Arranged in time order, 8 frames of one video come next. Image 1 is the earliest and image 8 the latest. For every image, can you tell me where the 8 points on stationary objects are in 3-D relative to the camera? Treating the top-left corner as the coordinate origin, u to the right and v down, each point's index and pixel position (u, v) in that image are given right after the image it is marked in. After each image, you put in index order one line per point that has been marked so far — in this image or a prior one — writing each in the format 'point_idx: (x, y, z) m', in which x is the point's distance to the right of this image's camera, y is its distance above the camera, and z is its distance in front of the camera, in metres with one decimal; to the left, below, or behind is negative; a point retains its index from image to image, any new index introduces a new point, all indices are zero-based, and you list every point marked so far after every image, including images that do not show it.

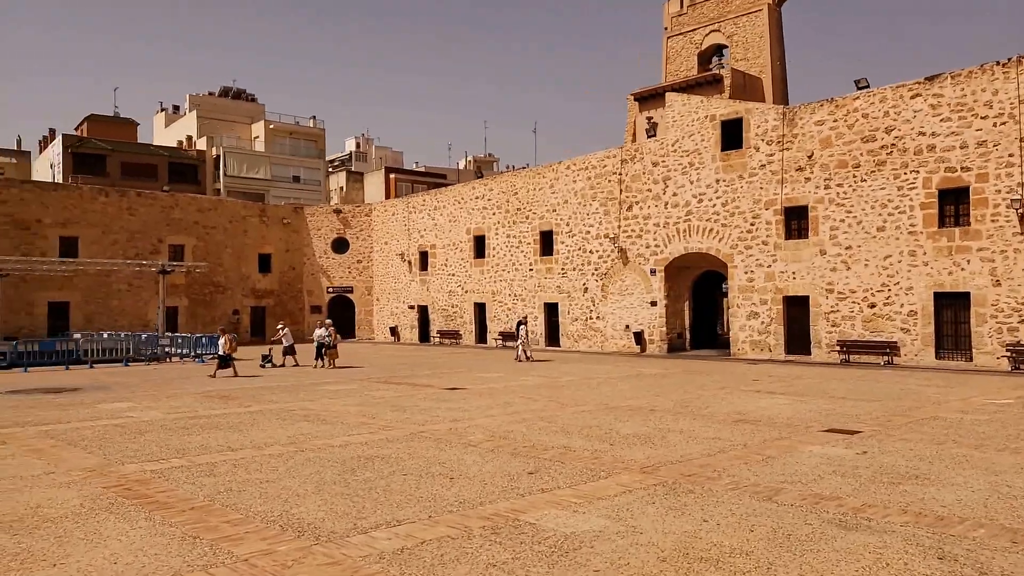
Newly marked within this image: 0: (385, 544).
0: (-0.8, -1.6, +5.1) m
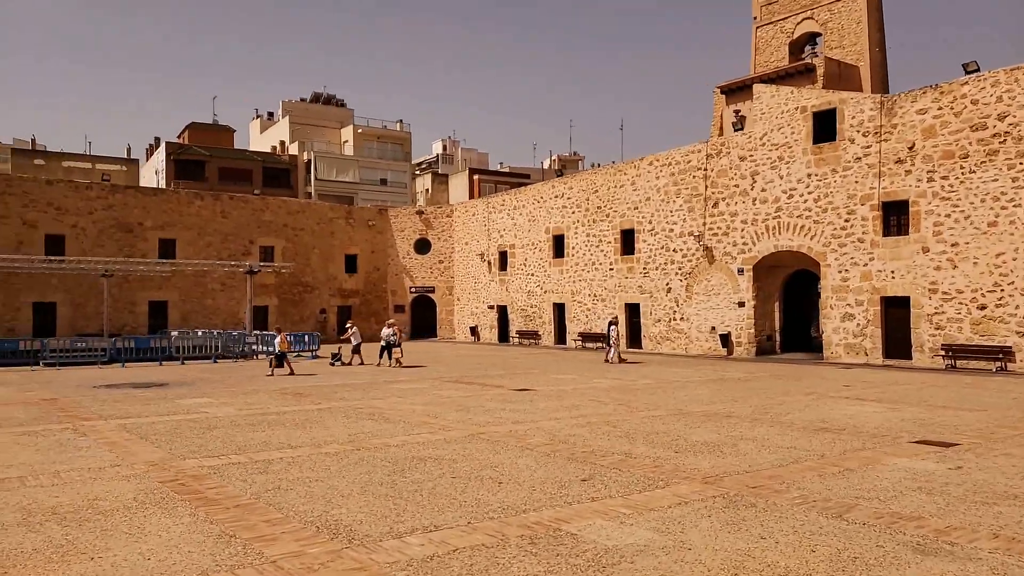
0: (-0.6, -1.6, +4.9) m
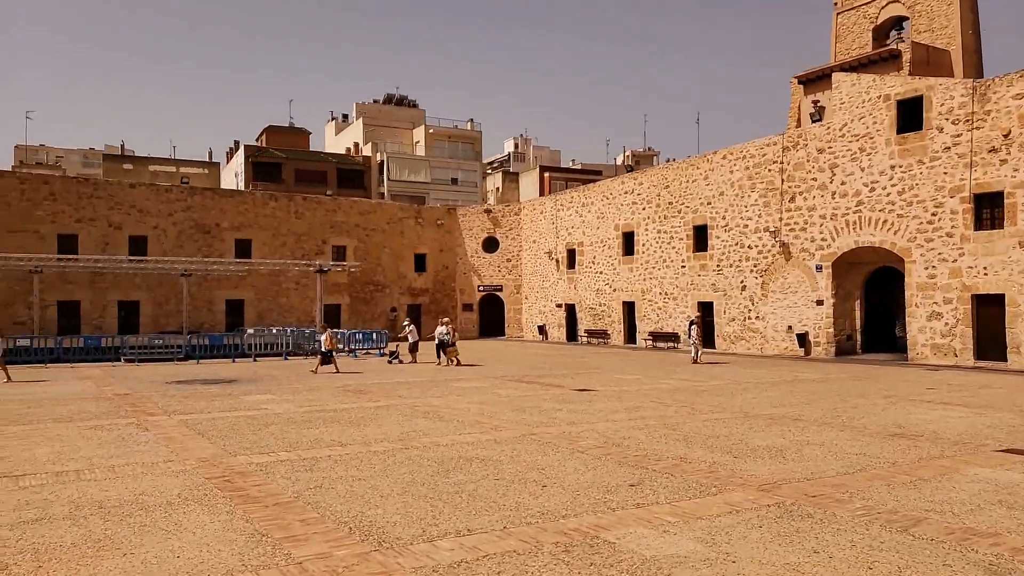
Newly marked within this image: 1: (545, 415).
0: (-0.4, -1.6, +4.8) m
1: (+0.5, -1.7, +10.8) m
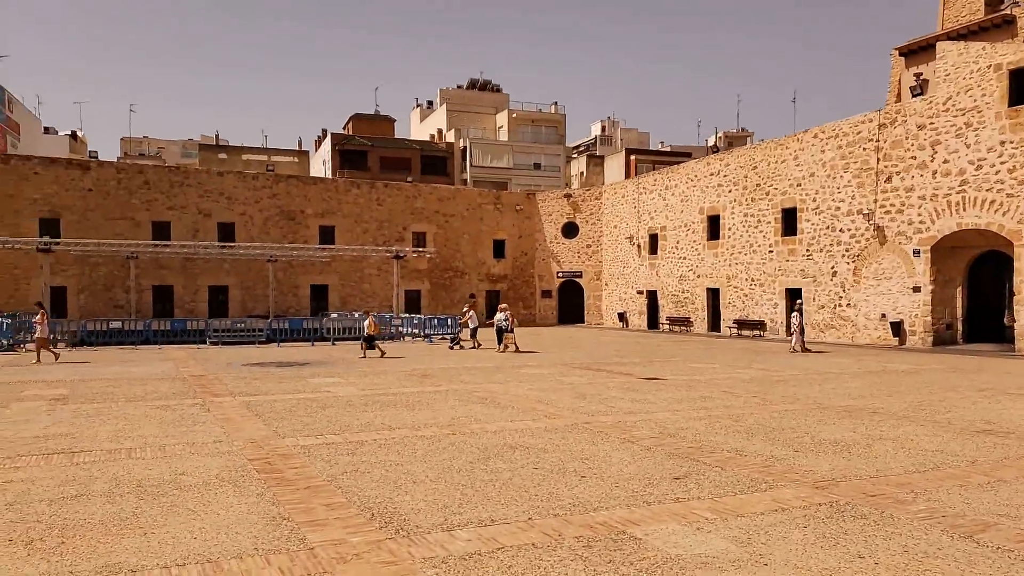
0: (-0.3, -1.5, +4.7) m
1: (+1.2, -1.5, +10.6) m
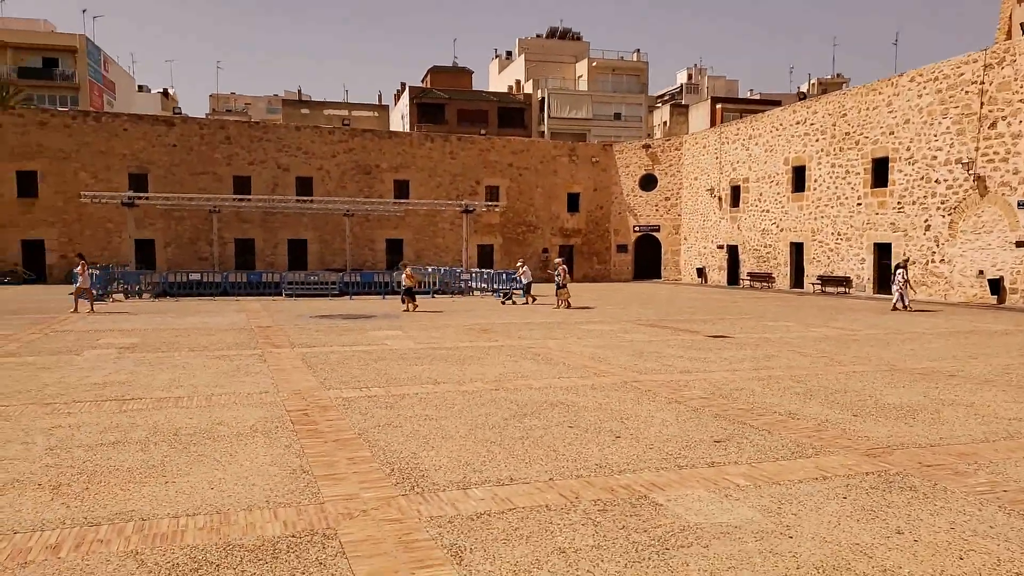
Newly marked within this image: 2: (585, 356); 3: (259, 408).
0: (-0.2, -1.3, +4.5) m
1: (+1.9, -0.9, +10.3) m
2: (+1.0, -0.9, +10.5) m
3: (-2.2, -1.0, +6.9) m
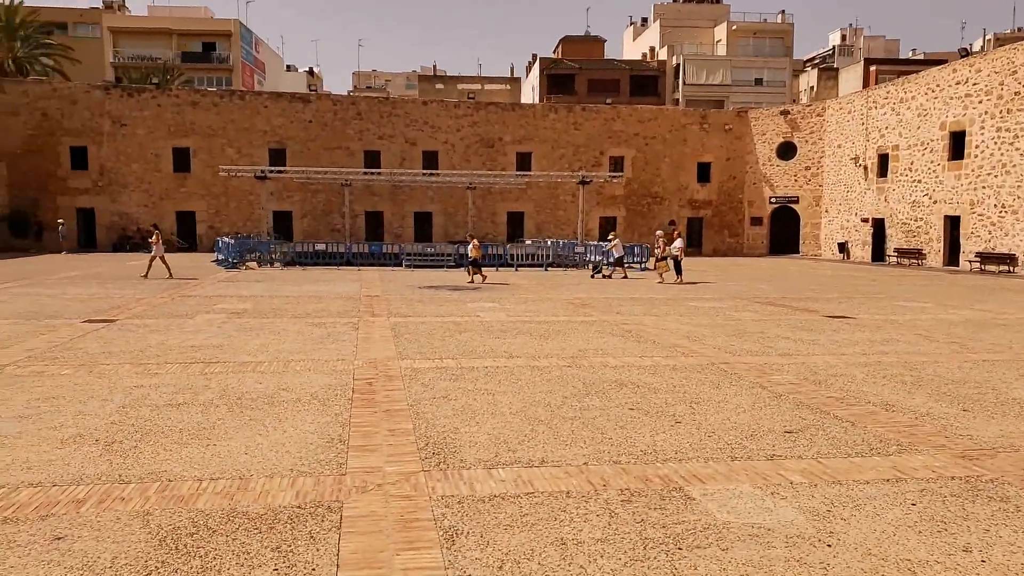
0: (-0.1, -1.1, +4.4) m
1: (+3.0, -0.6, +9.6) m
2: (+2.1, -0.6, +10.0) m
3: (-1.6, -0.8, +7.1) m
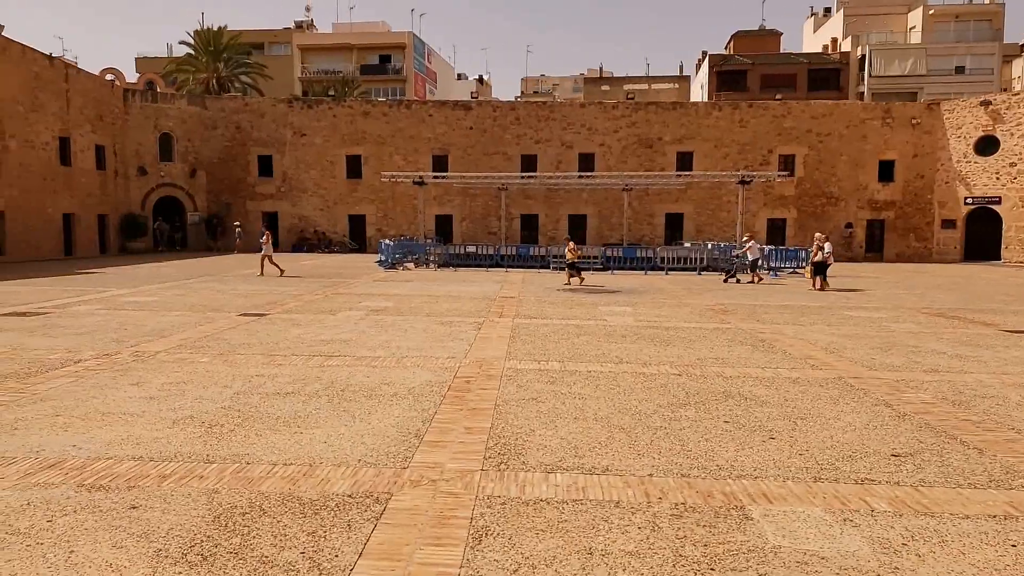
0: (+0.2, -1.1, +4.3) m
1: (+4.4, -0.7, +8.7) m
2: (+3.6, -0.7, +9.4) m
3: (-0.7, -0.8, +7.3) m
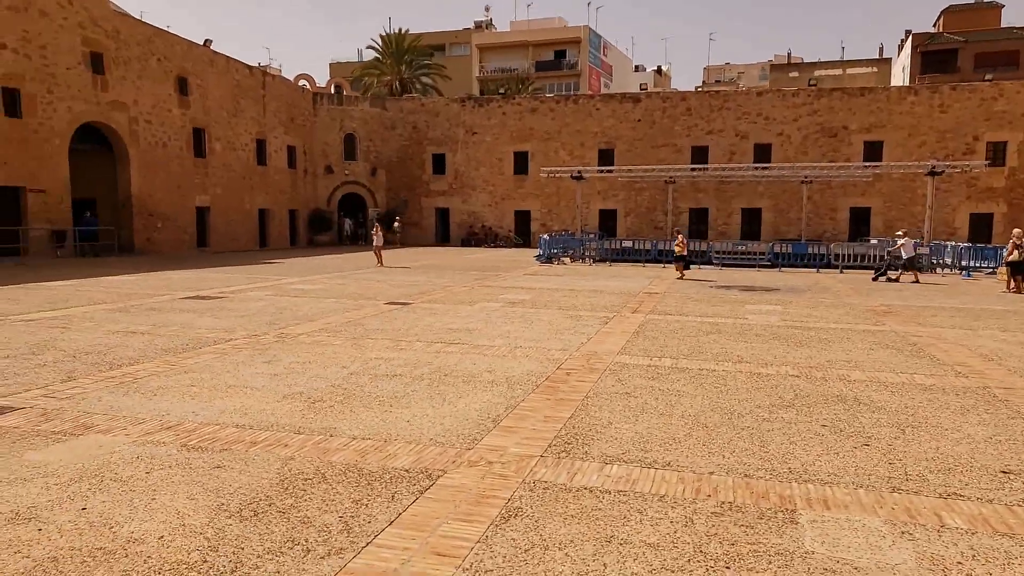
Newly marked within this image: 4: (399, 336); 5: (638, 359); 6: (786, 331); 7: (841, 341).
0: (+0.4, -1.1, +4.4) m
1: (+5.6, -0.8, +7.7) m
2: (+4.9, -0.7, +8.5) m
3: (+0.3, -0.7, +7.5) m
4: (-1.3, -0.5, +8.8) m
5: (+1.2, -0.7, +7.7) m
6: (+3.3, -0.5, +9.7) m
7: (+3.8, -0.6, +9.0) m
